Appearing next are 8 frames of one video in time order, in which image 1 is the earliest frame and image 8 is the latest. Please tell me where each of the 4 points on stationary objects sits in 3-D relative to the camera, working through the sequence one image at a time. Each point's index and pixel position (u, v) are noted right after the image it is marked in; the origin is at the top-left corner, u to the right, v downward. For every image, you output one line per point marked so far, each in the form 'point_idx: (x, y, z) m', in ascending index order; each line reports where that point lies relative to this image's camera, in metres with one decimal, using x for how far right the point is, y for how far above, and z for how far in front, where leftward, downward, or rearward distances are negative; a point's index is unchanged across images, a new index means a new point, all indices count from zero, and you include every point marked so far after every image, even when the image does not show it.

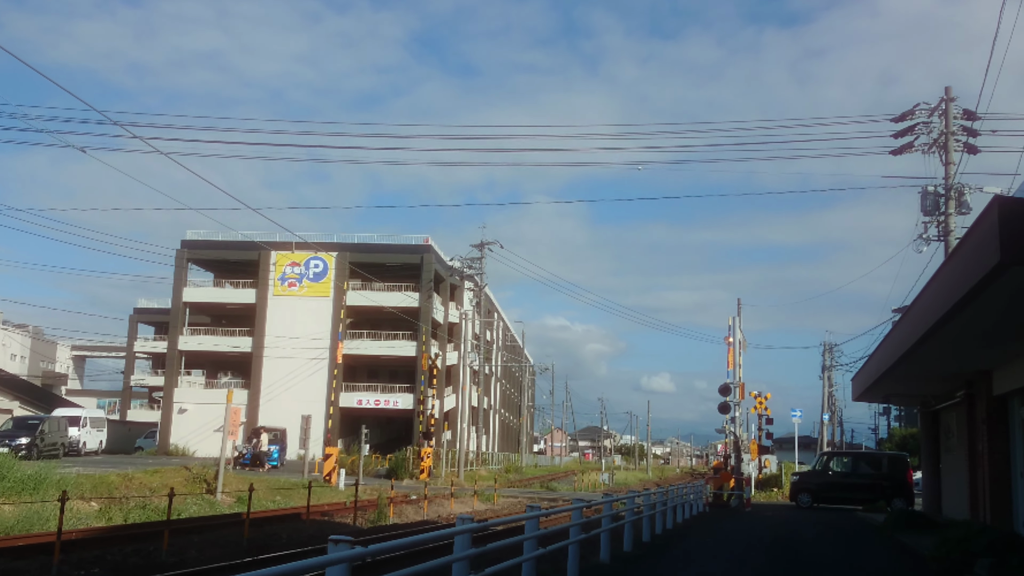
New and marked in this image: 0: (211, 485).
0: (-5.9, -3.9, +19.4) m
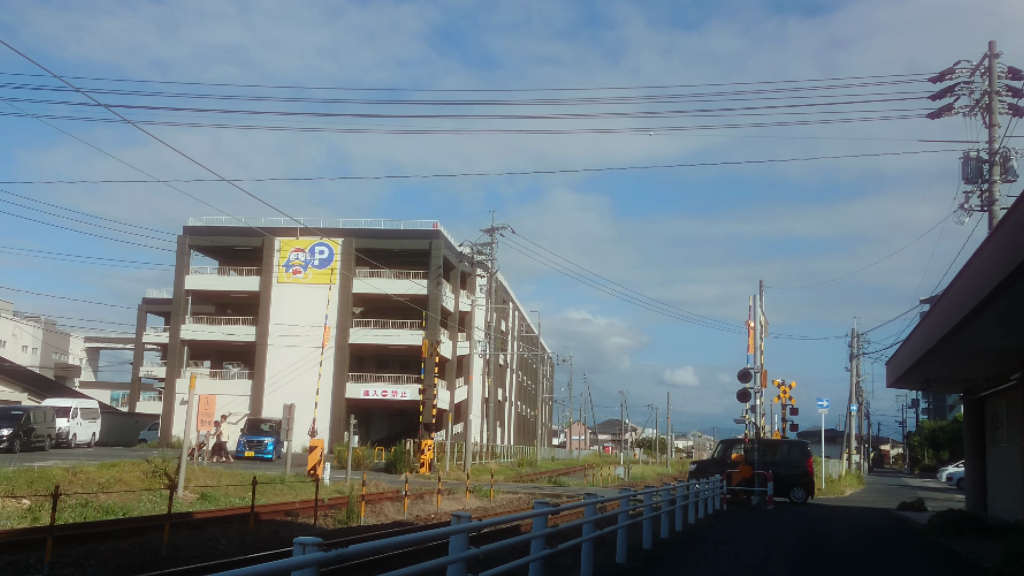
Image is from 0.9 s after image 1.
0: (-6.1, -3.4, +17.5) m
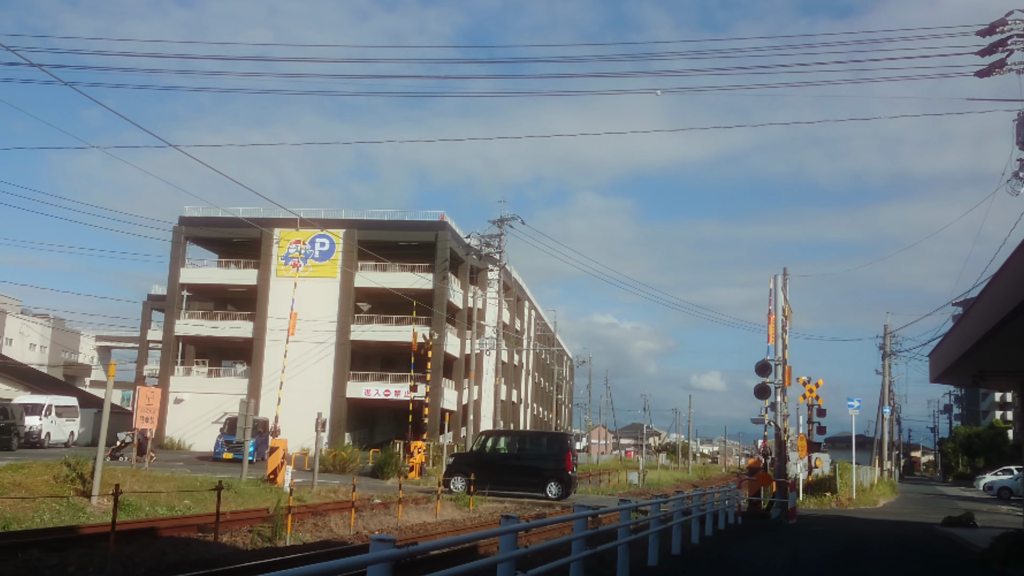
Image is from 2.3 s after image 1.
0: (-6.5, -3.0, +15.0) m
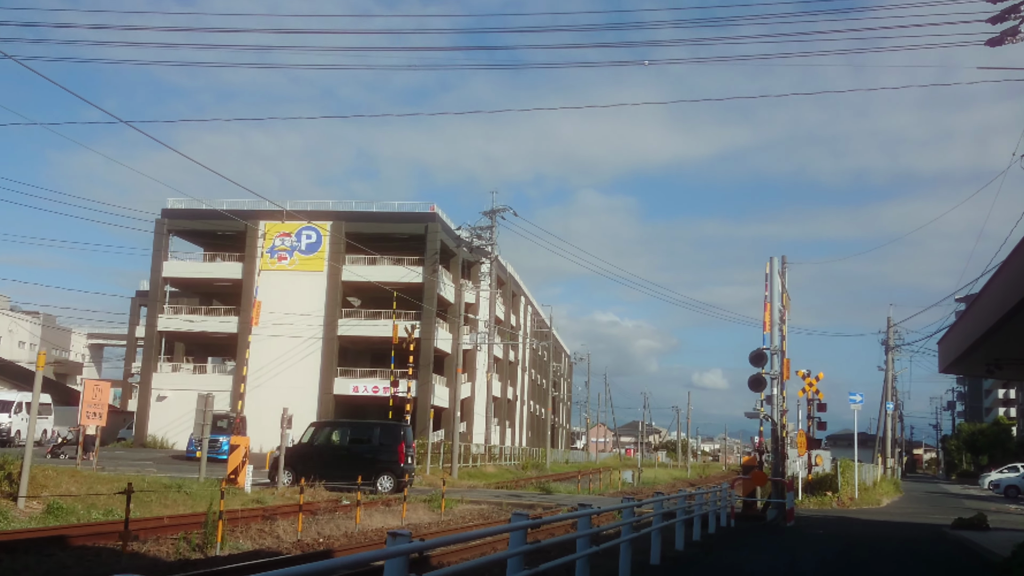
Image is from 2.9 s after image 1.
0: (-6.9, -2.8, +13.6) m
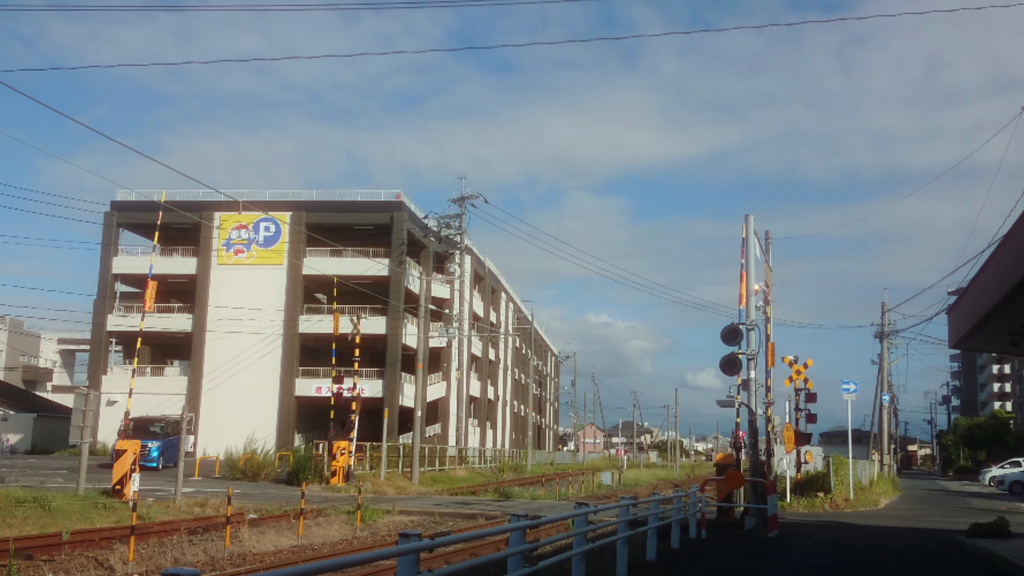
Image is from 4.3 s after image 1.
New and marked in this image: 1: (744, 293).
0: (-7.9, -2.4, +10.8) m
1: (+3.7, -0.1, +15.8) m
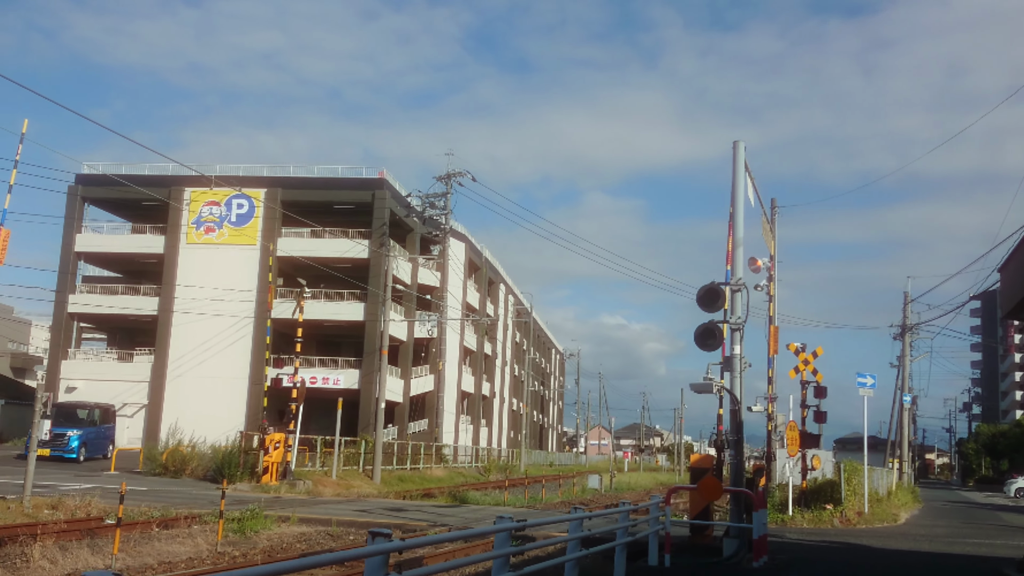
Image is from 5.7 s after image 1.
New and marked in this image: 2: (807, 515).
0: (-8.9, -1.7, +7.7) m
1: (+2.8, +0.5, +12.4) m
2: (+5.4, -4.2, +18.1) m
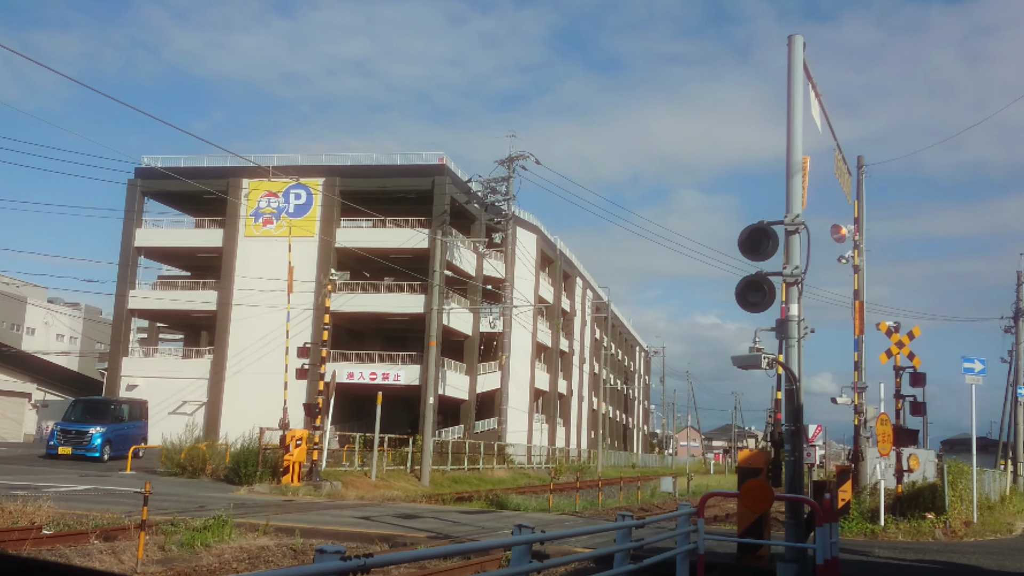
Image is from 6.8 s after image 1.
0: (-9.3, -1.3, +6.1) m
1: (+2.9, +0.9, +9.8) m
2: (+6.0, -3.7, +15.1) m
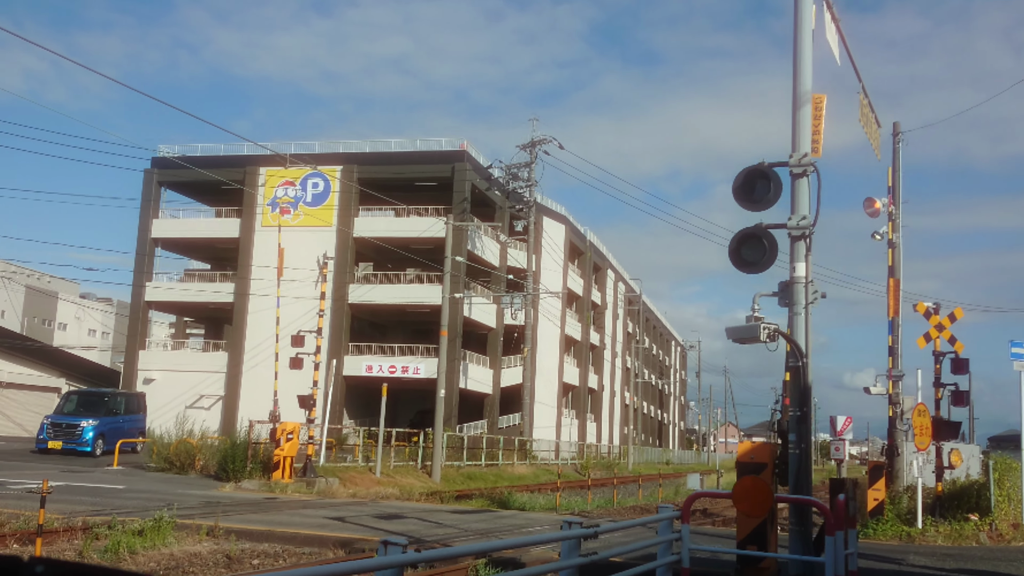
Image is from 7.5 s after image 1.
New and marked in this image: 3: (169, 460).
0: (-9.7, -1.1, +5.2) m
1: (+2.6, +1.2, +8.3) m
2: (+5.9, -3.3, +13.6) m
3: (-6.5, -3.3, +18.9) m
